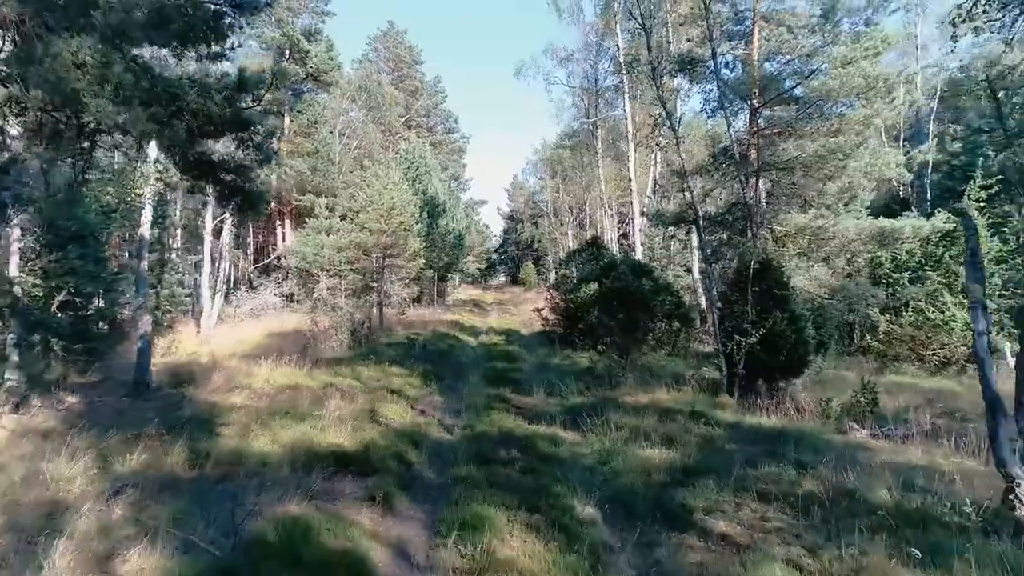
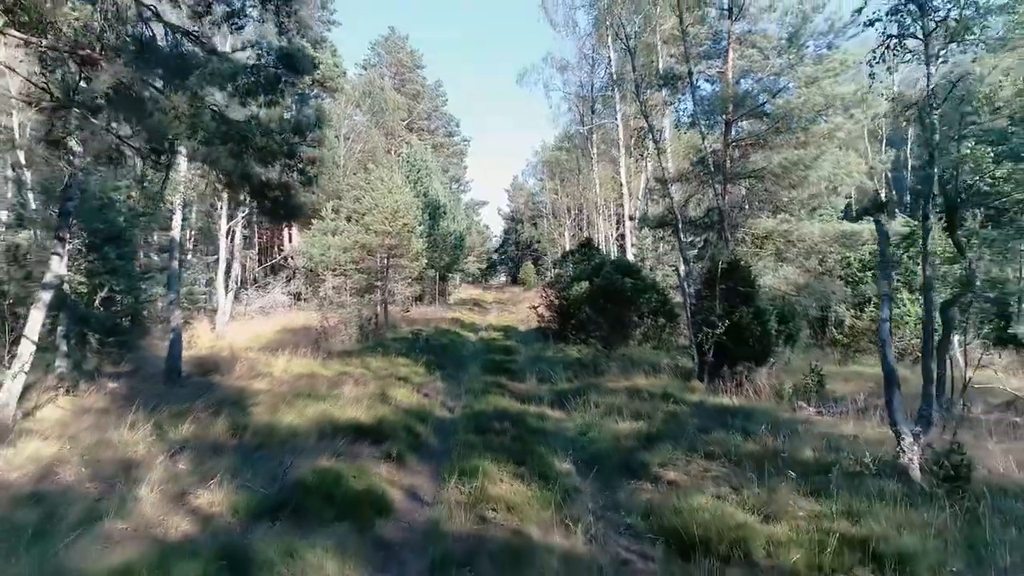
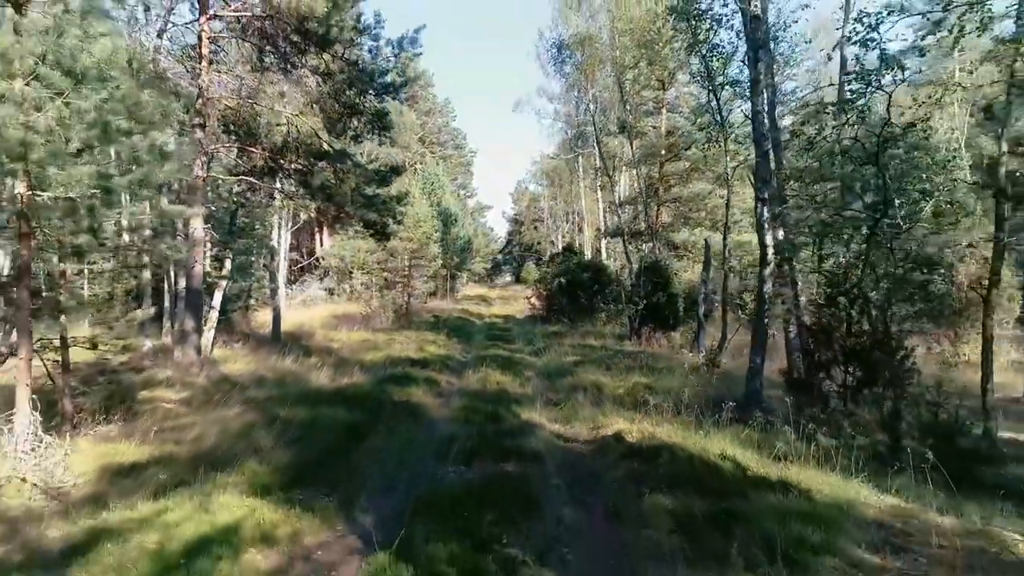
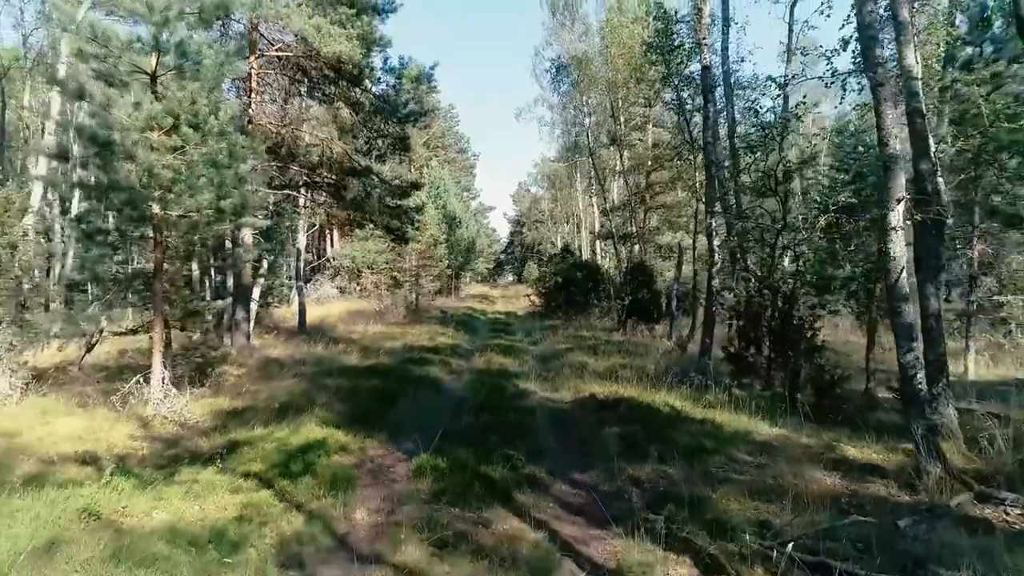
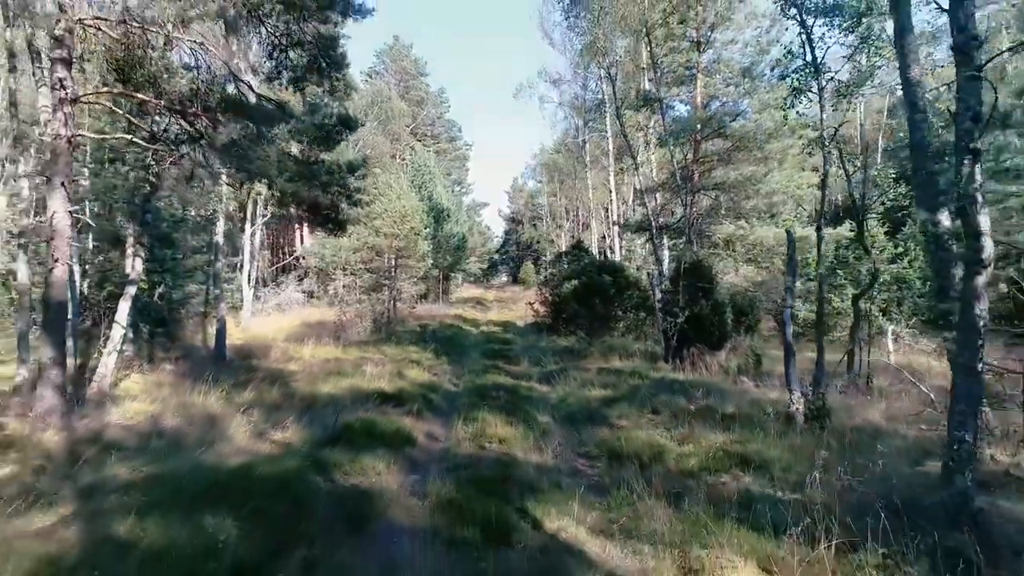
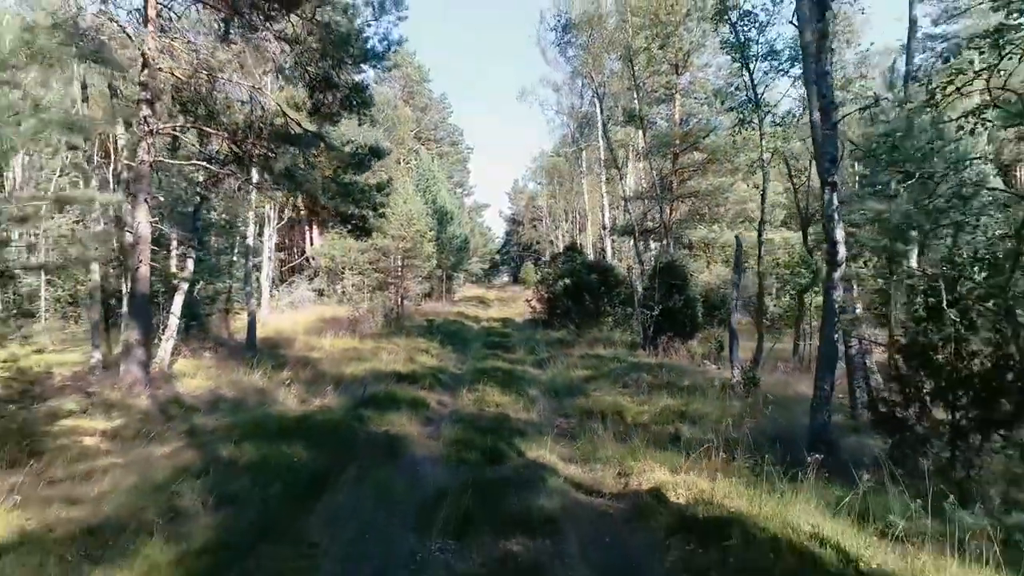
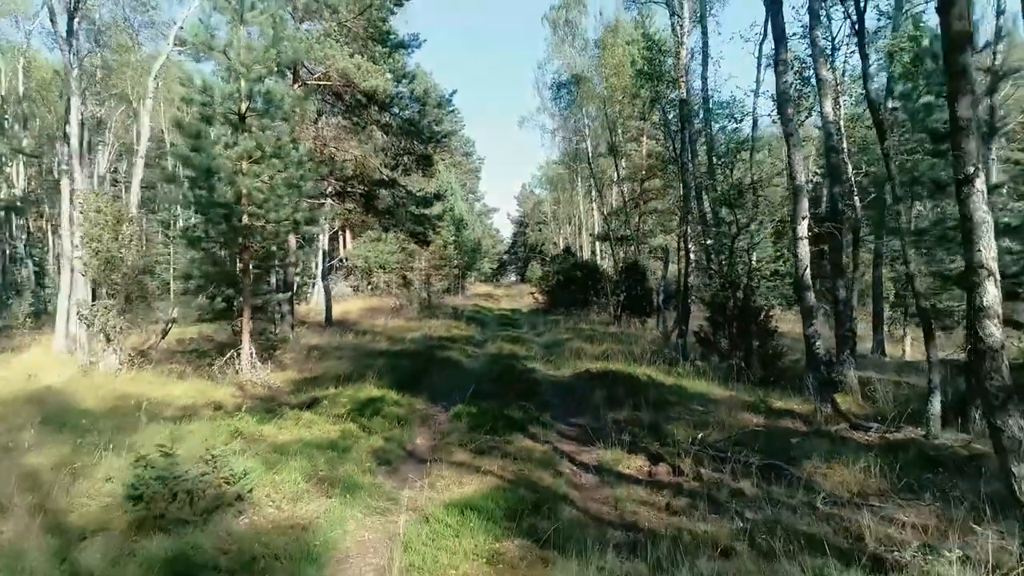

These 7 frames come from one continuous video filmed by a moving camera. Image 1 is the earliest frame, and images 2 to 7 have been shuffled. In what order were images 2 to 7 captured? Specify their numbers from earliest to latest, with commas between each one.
2, 5, 6, 3, 4, 7
